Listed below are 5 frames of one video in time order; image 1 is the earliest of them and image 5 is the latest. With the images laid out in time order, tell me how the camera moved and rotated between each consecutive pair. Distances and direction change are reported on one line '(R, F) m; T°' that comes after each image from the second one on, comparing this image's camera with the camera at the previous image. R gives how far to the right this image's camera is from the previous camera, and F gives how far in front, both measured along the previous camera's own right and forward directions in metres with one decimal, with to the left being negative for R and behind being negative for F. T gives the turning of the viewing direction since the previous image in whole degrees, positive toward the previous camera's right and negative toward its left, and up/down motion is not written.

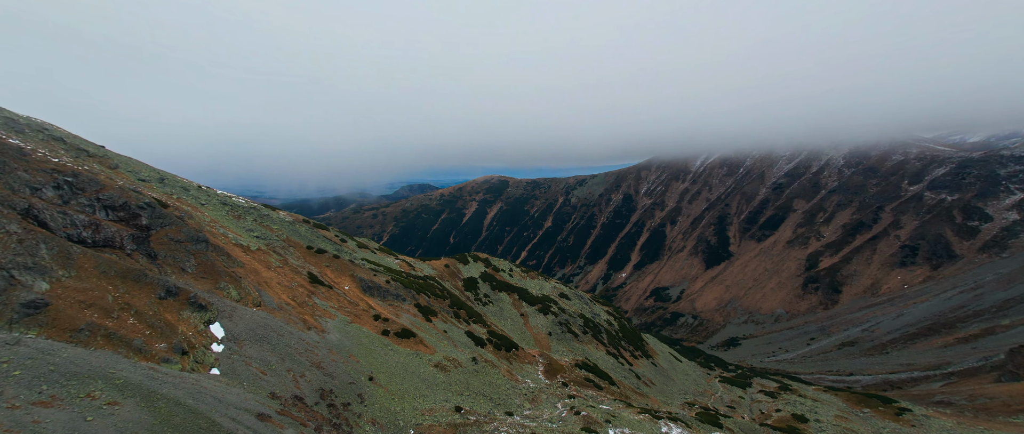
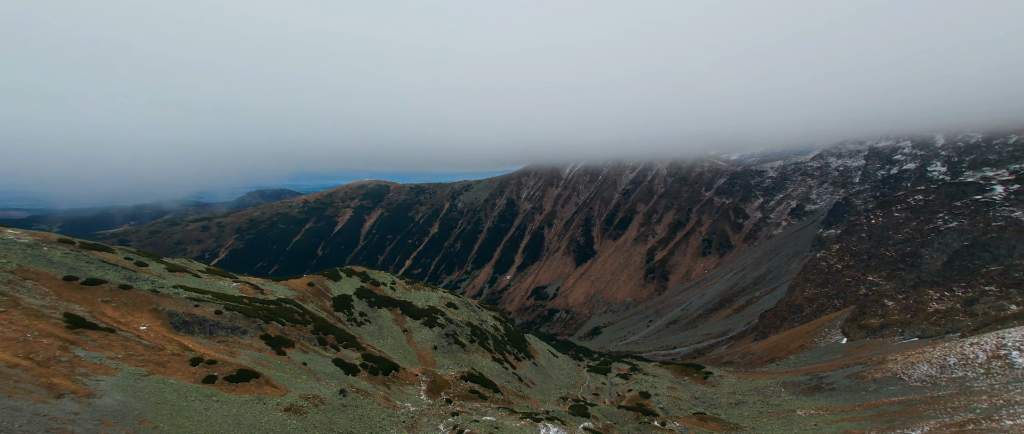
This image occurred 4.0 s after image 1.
(+2.1, +2.2) m; +14°
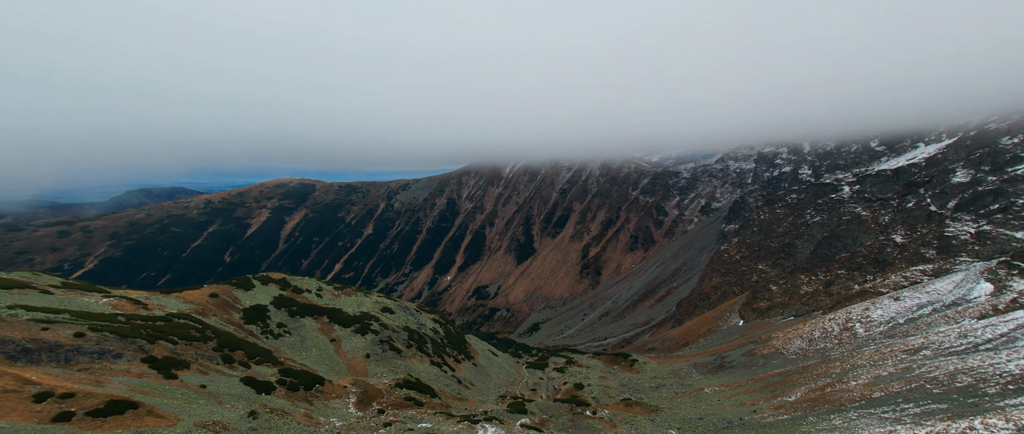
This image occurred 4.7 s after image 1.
(+0.7, -1.4) m; +8°
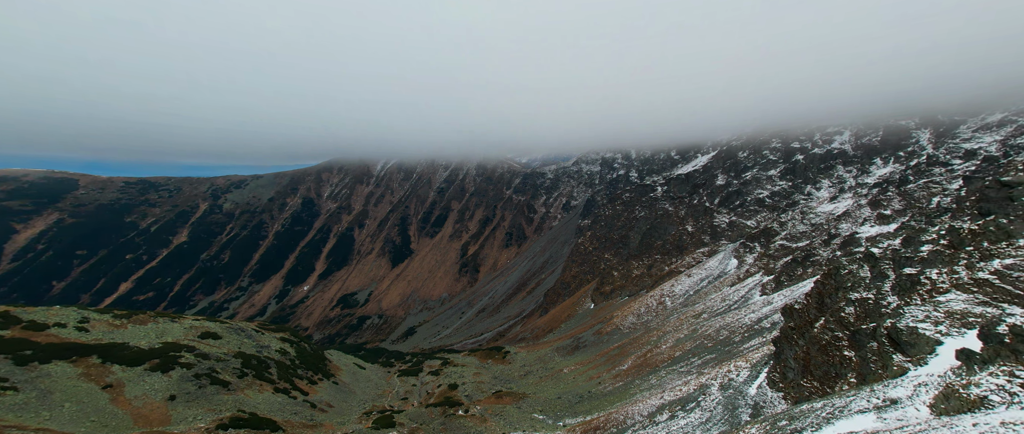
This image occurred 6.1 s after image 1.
(+1.1, -2.0) m; +14°
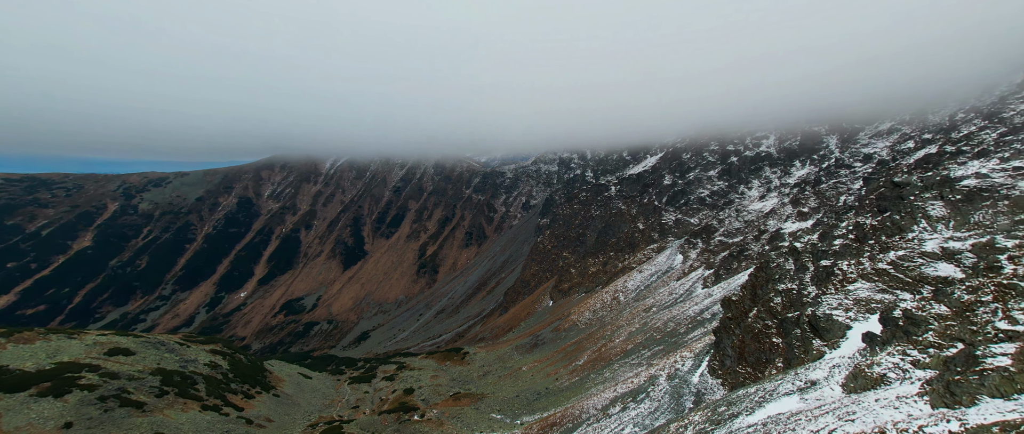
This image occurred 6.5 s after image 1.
(+0.3, -0.4) m; +5°
